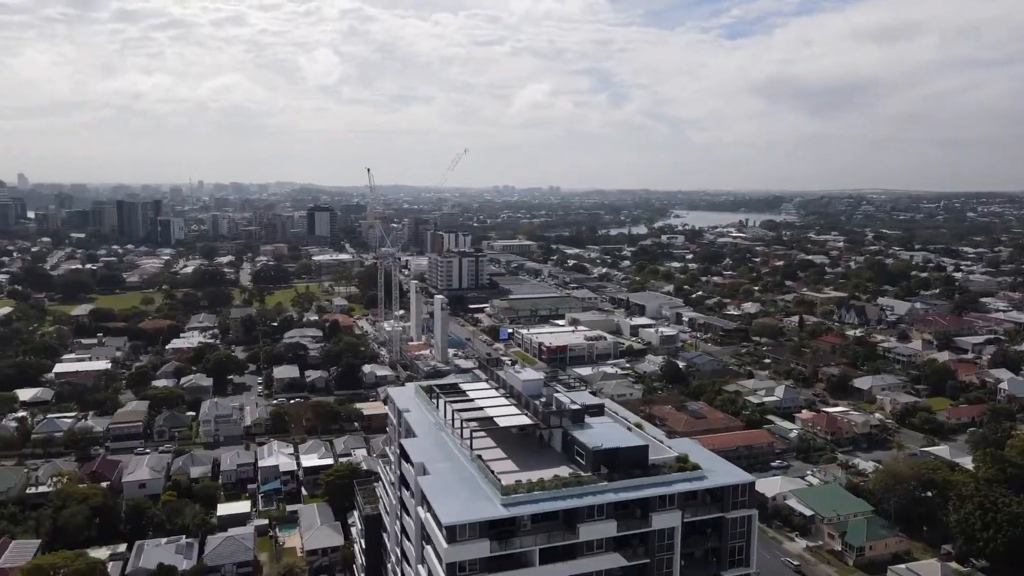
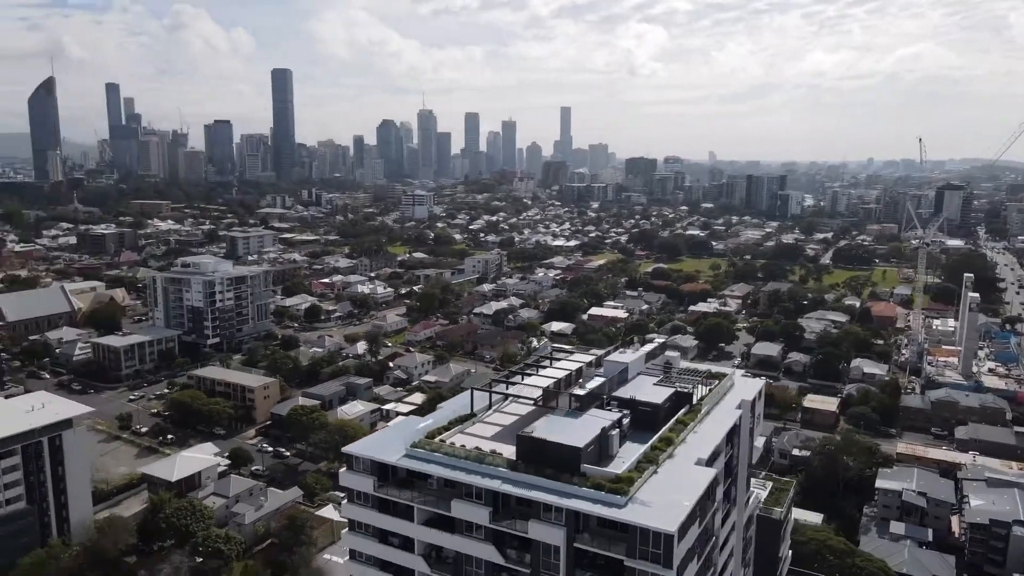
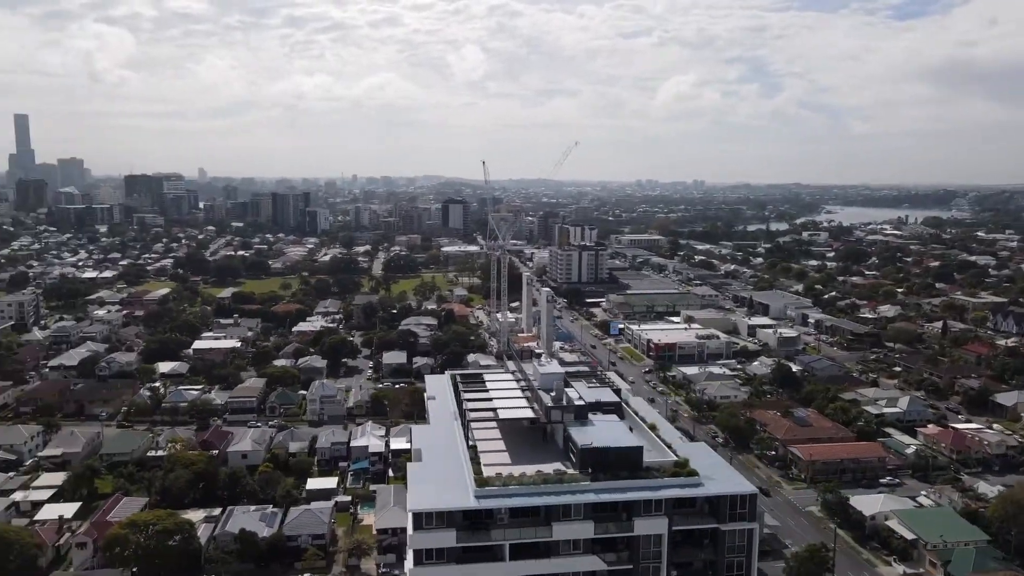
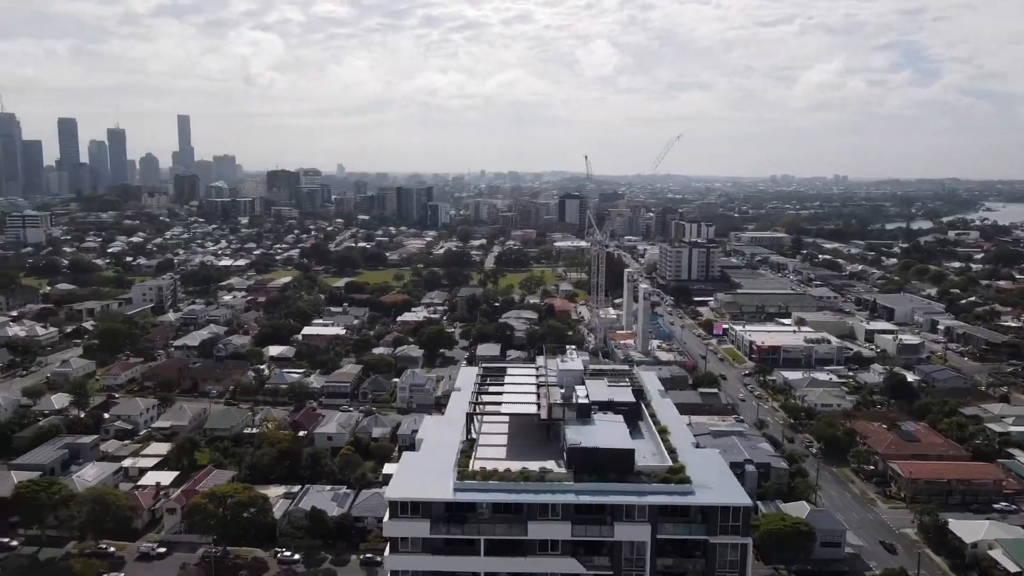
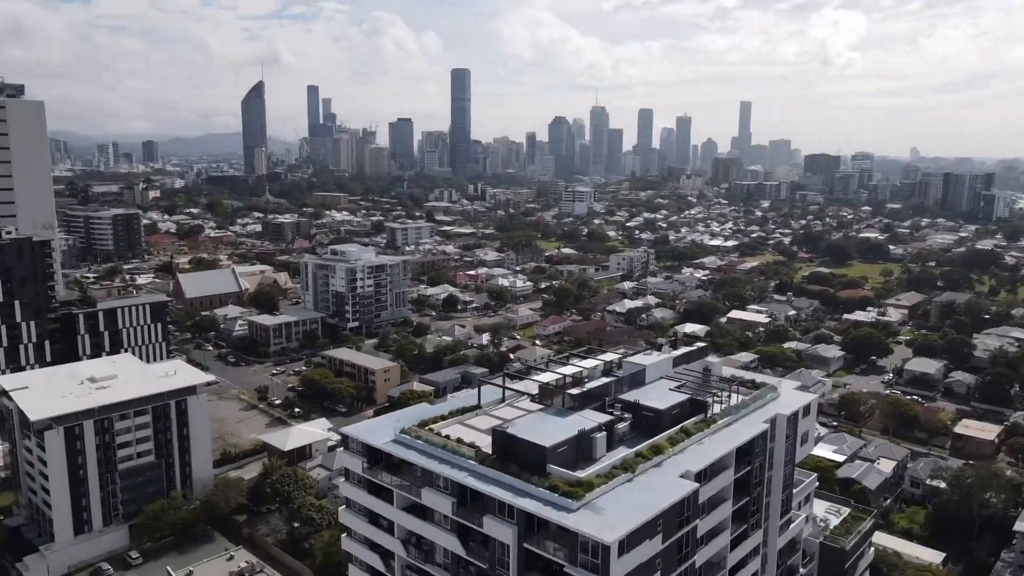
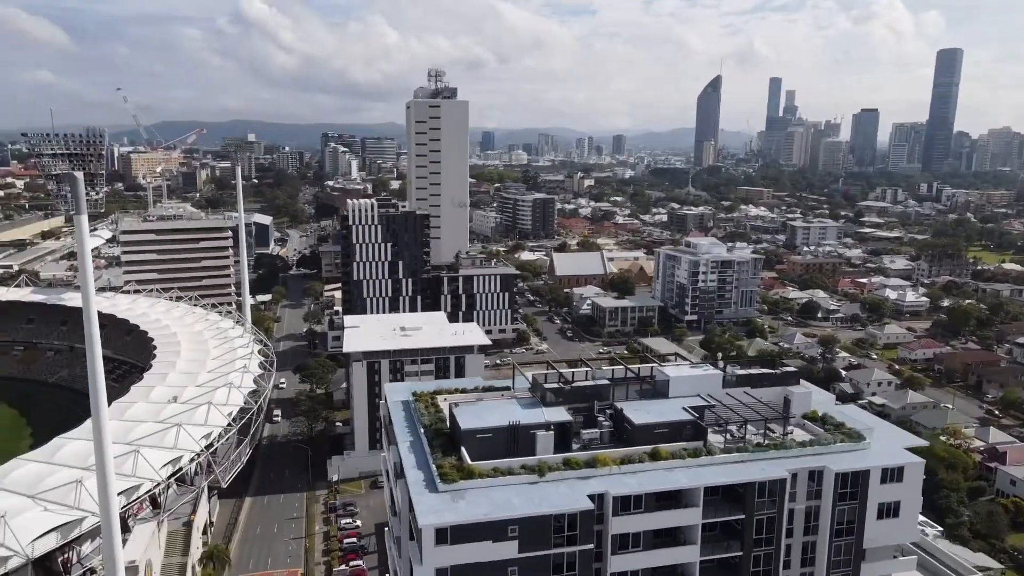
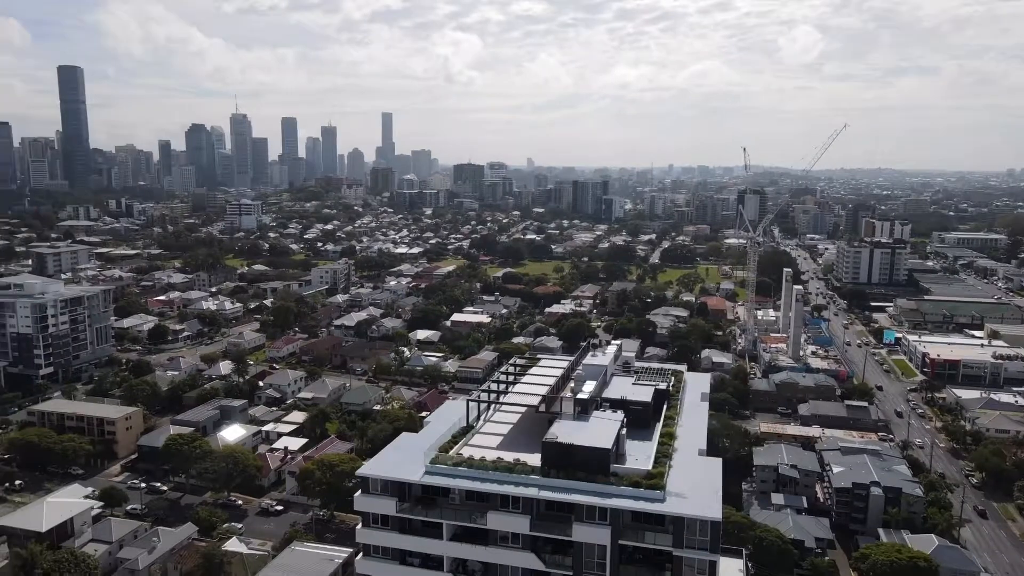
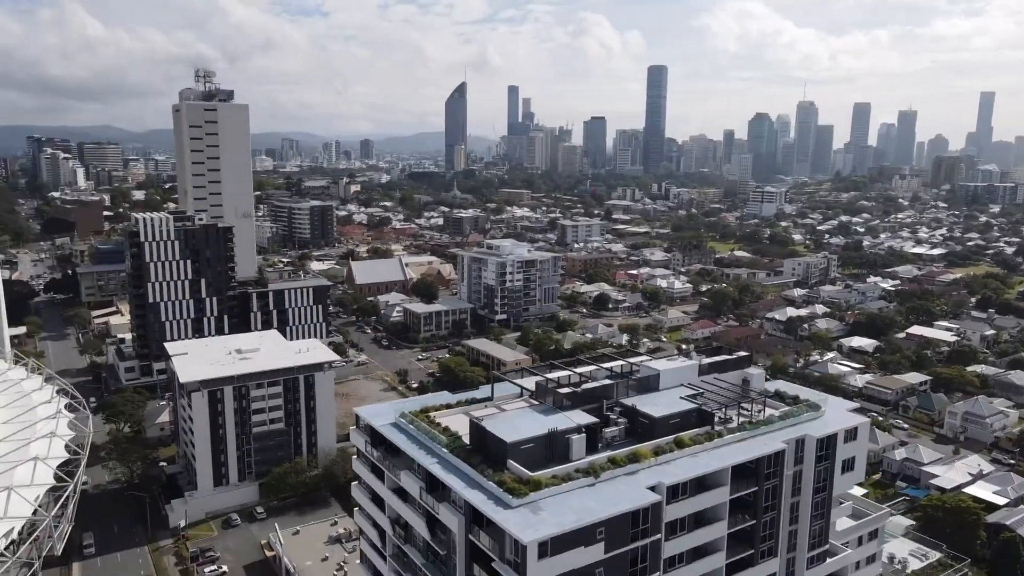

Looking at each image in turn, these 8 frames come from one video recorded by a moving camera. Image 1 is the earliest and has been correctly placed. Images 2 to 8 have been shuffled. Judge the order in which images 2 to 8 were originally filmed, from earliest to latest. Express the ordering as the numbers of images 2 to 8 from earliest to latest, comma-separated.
3, 4, 7, 2, 5, 8, 6
